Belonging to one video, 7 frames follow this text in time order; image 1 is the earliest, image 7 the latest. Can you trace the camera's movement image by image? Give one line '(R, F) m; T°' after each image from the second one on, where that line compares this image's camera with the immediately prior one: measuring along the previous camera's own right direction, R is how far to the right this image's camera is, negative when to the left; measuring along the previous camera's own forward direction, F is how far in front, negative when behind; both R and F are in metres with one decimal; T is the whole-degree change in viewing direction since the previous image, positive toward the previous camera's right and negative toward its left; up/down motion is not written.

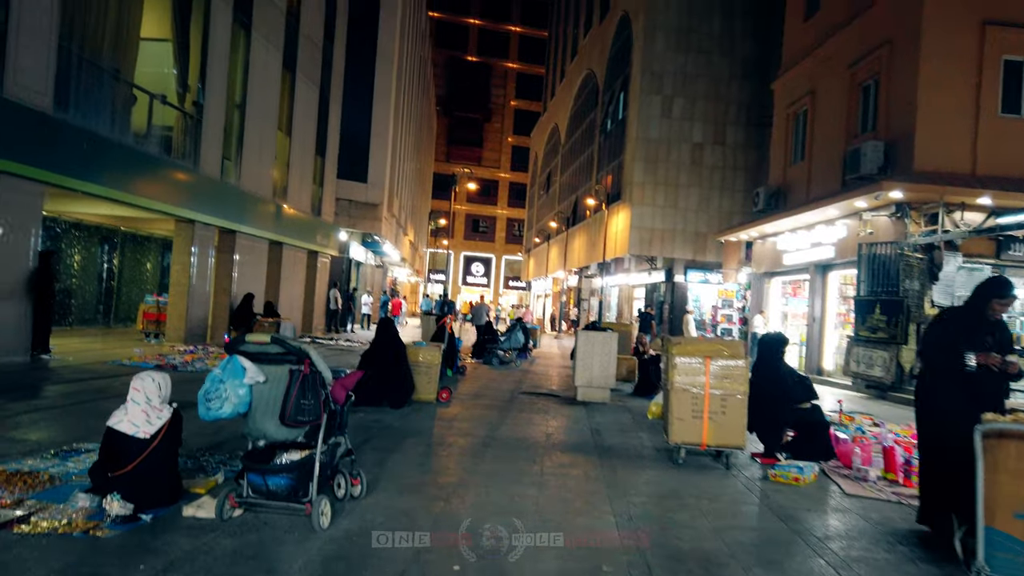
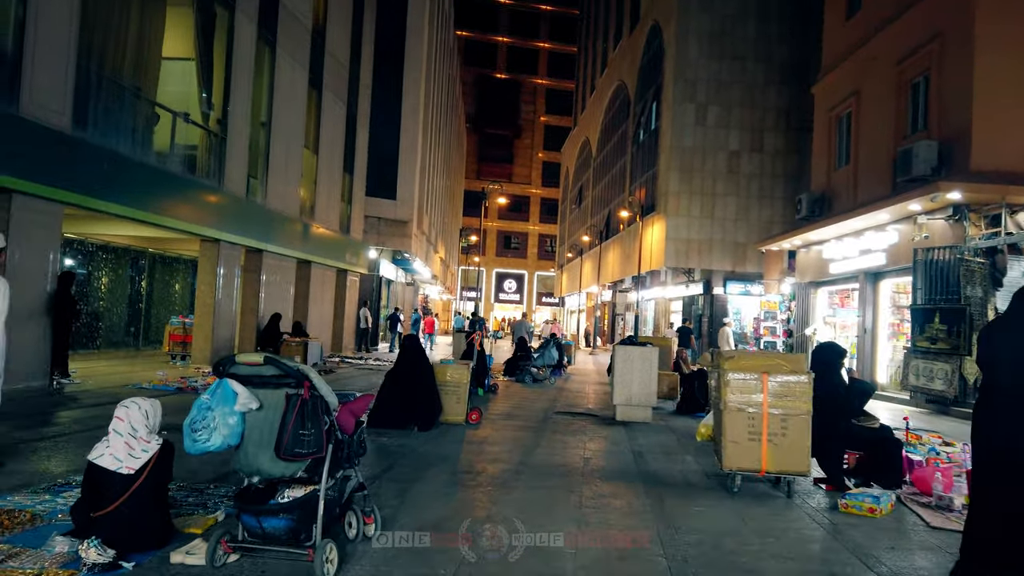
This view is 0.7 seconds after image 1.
(0.0, +0.6) m; -3°
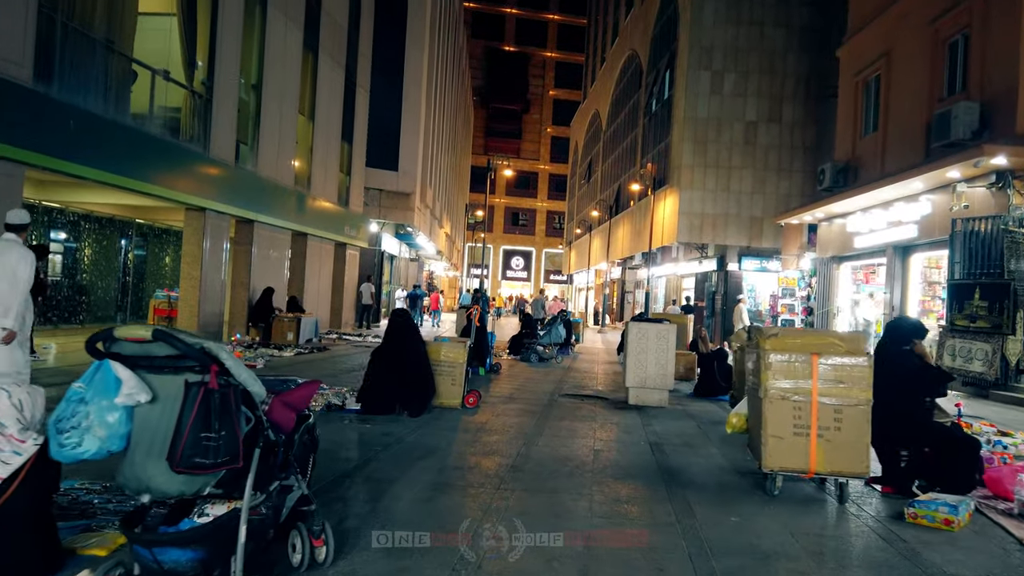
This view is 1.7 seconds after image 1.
(+0.1, +1.0) m; -1°
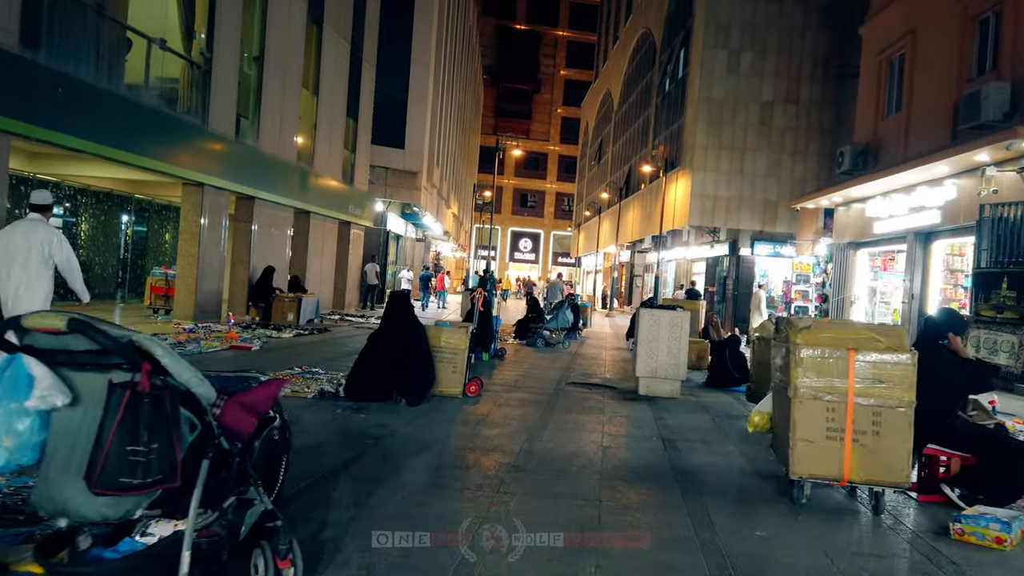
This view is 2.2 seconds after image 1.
(0.0, +0.5) m; -1°
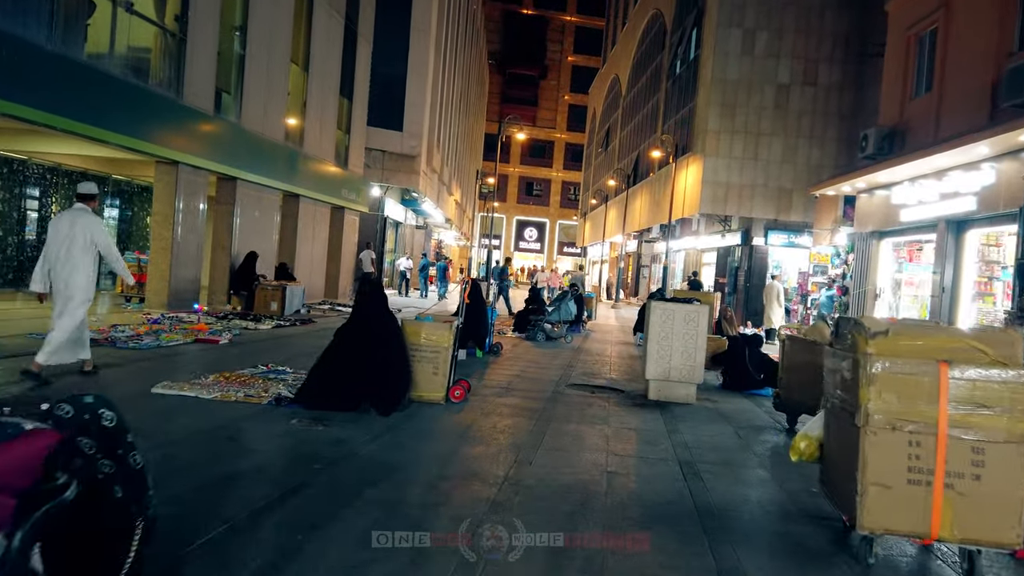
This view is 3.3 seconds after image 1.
(+0.1, +1.1) m; 0°
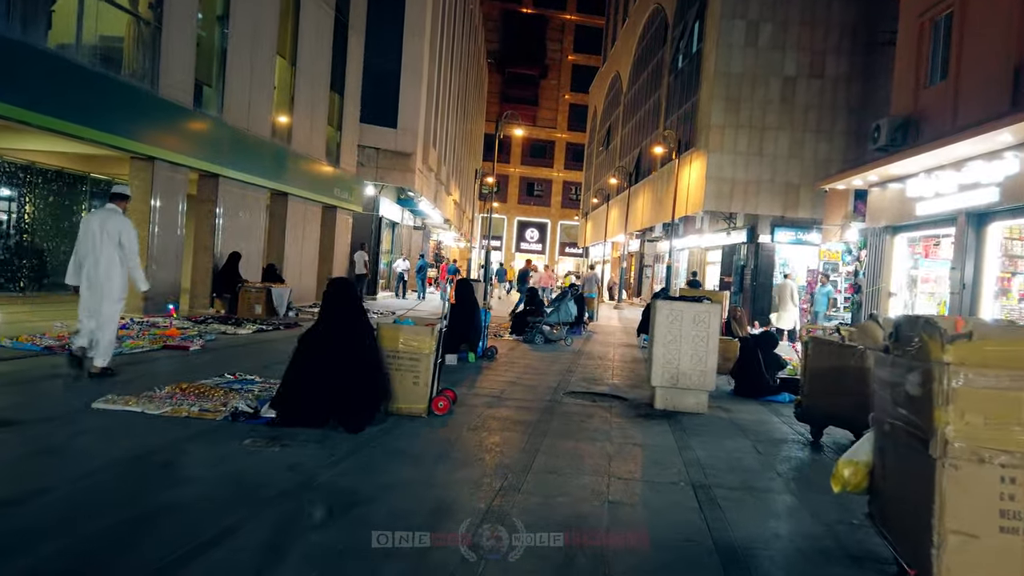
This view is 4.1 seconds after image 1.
(+0.1, +0.7) m; 0°
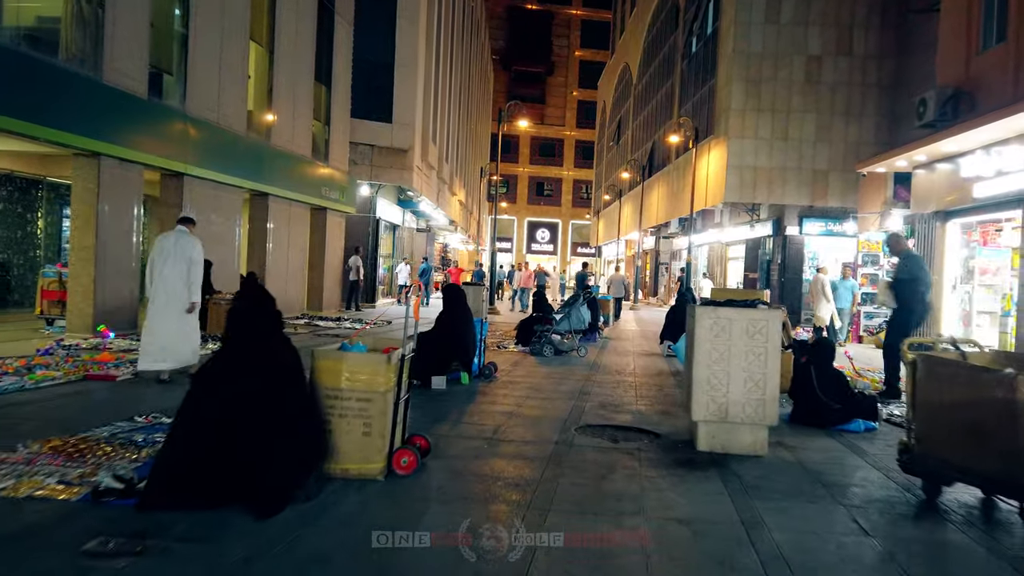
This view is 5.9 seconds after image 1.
(+0.1, +1.7) m; -1°
